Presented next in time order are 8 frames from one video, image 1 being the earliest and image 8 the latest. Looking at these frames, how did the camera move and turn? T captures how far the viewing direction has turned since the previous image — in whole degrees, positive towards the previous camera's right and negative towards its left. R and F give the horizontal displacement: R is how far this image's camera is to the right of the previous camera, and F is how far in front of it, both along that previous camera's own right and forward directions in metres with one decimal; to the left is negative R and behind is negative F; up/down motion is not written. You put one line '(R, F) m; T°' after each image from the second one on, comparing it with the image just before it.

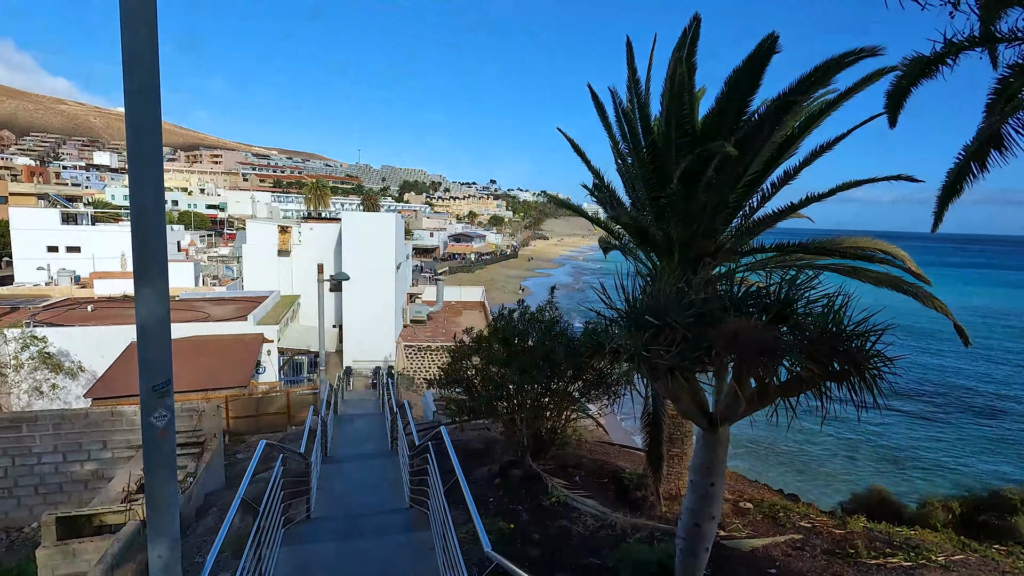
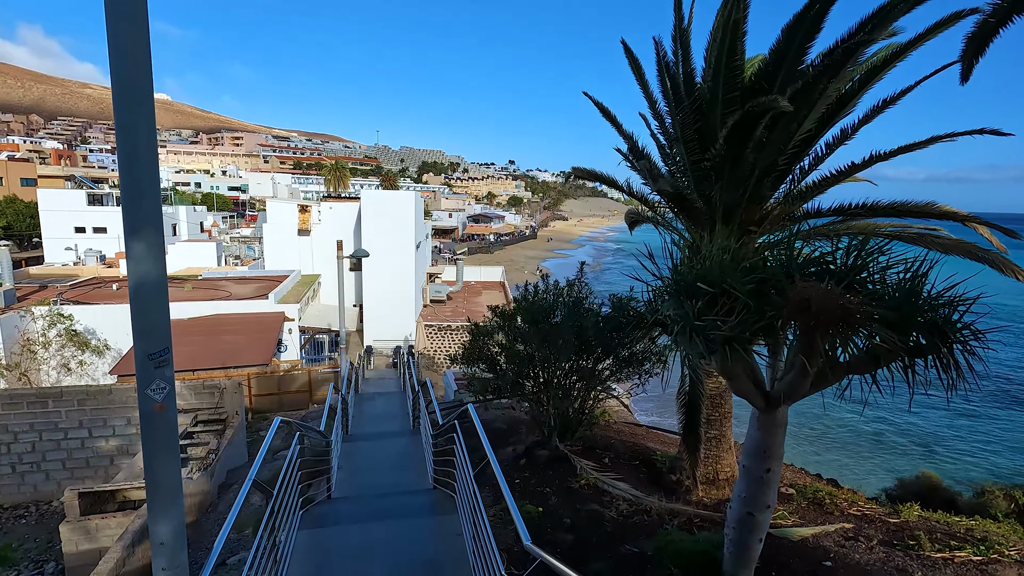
(-0.1, +0.4) m; -2°
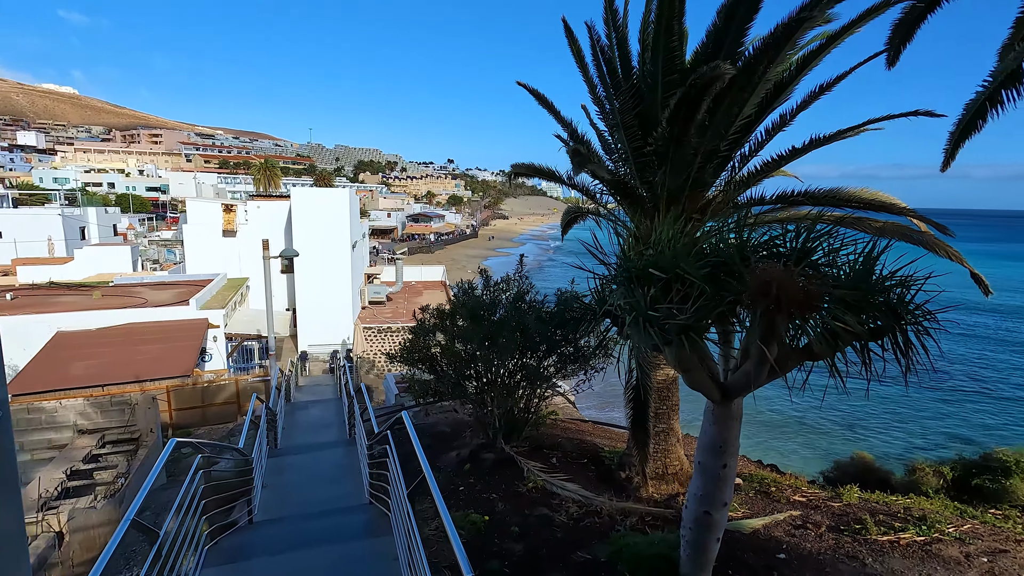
(0.0, +0.4) m; +6°
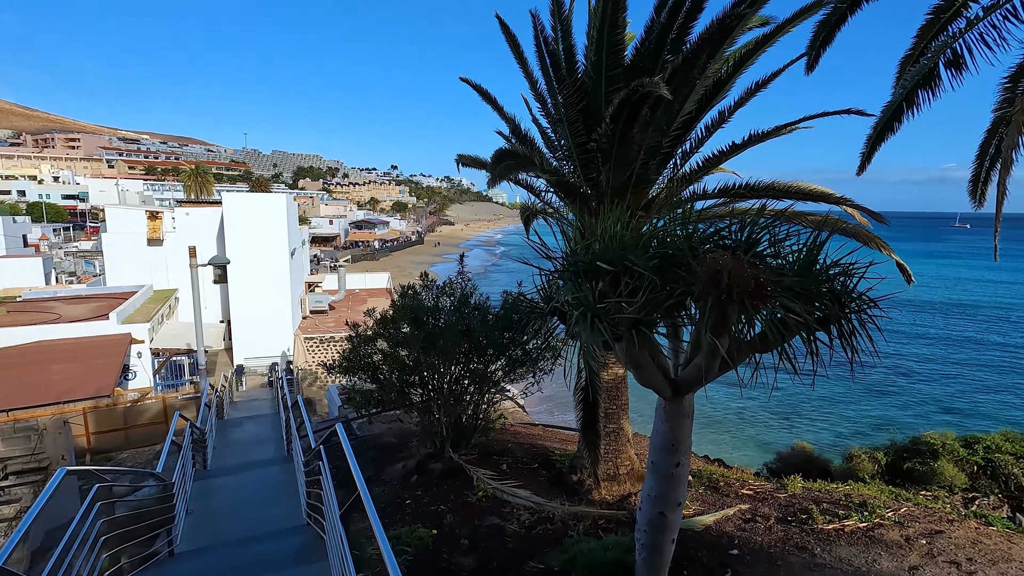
(0.0, +0.2) m; +6°
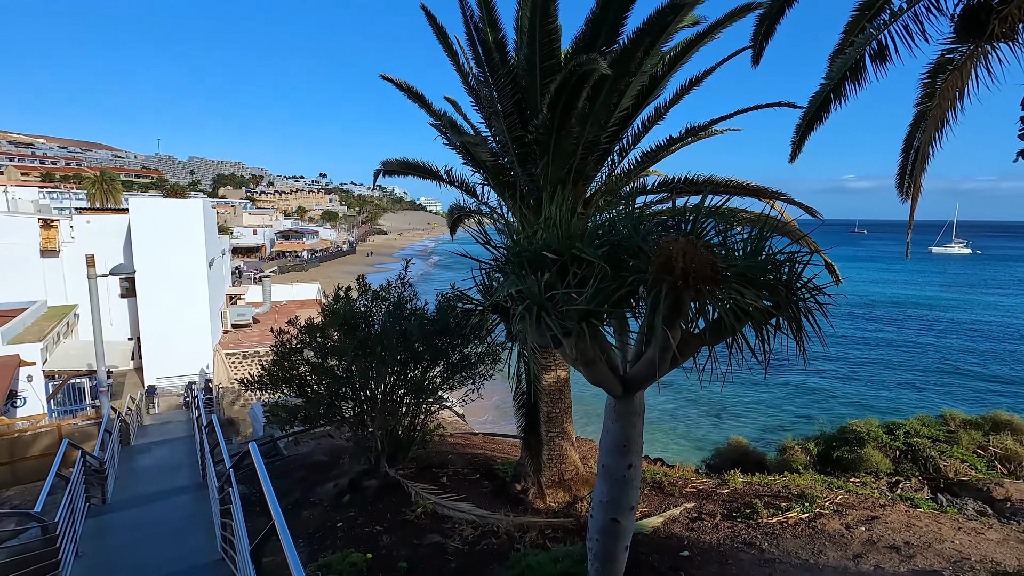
(0.0, +0.3) m; +7°
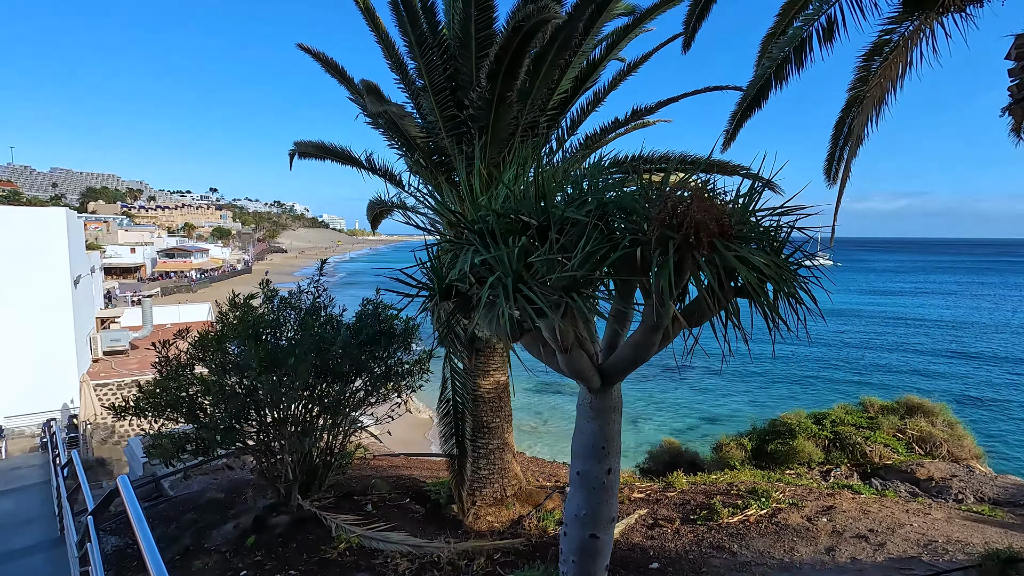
(-0.3, +0.6) m; +10°
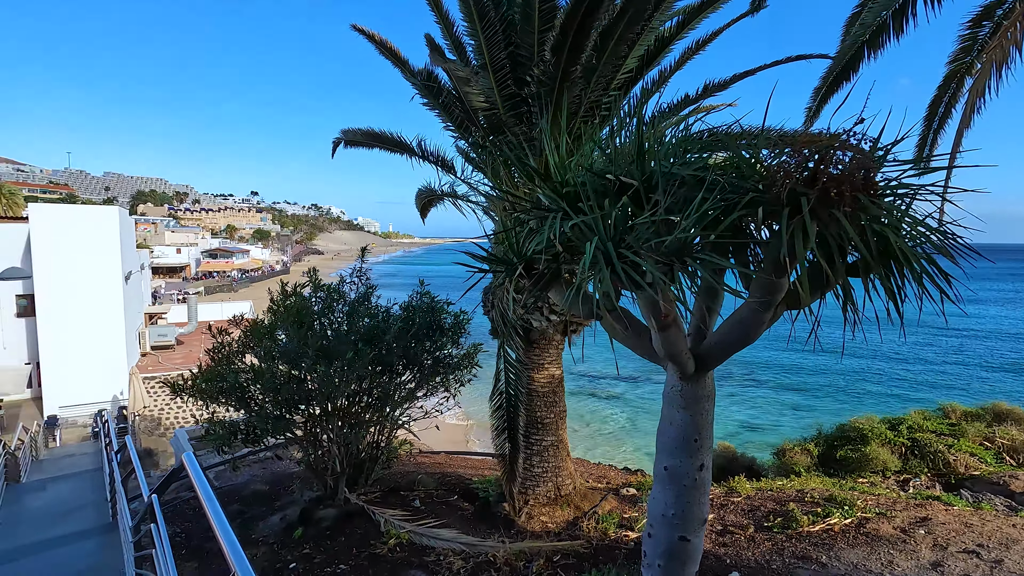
(-0.3, +0.2) m; -3°
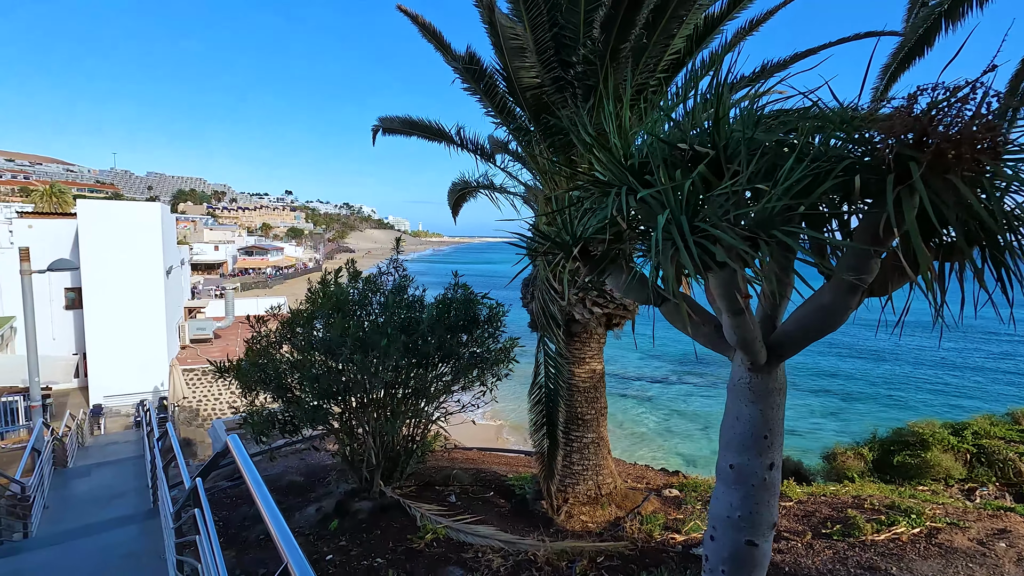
(-0.1, +0.2) m; -3°
